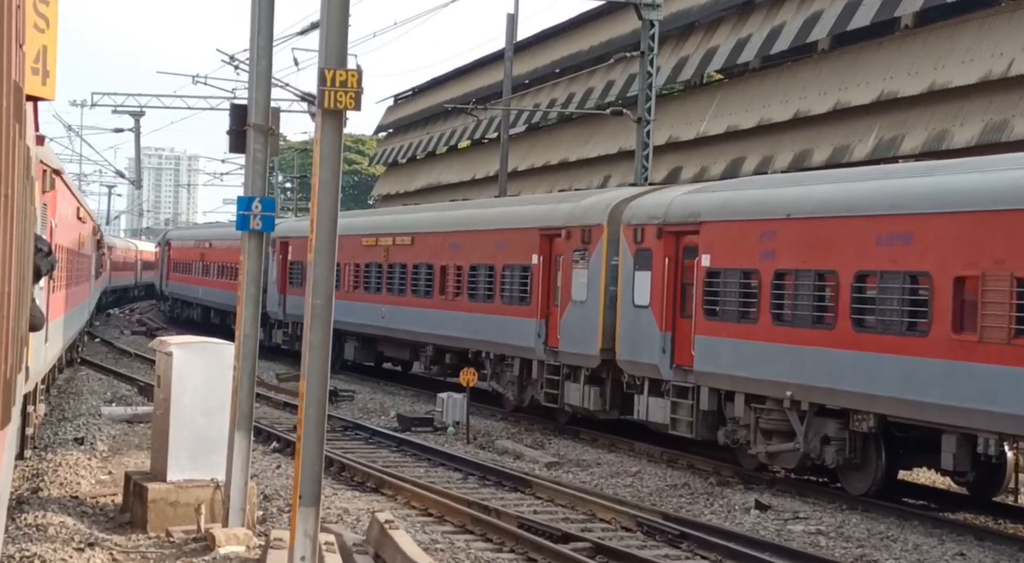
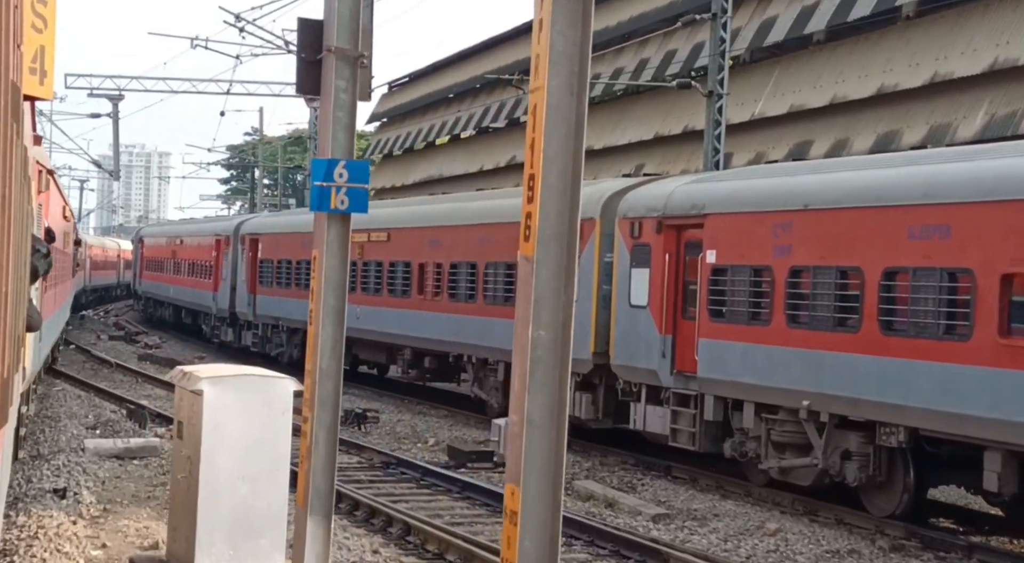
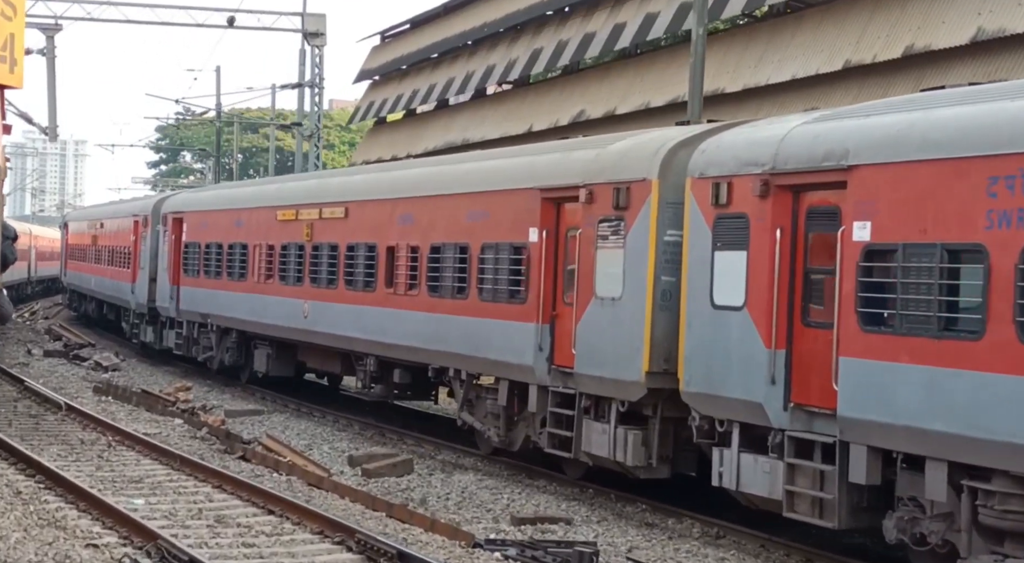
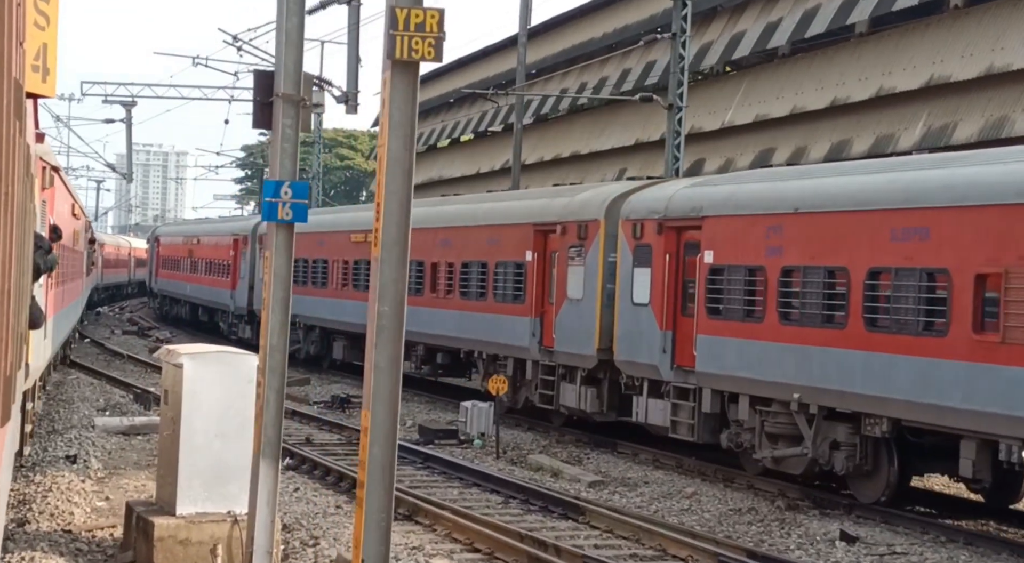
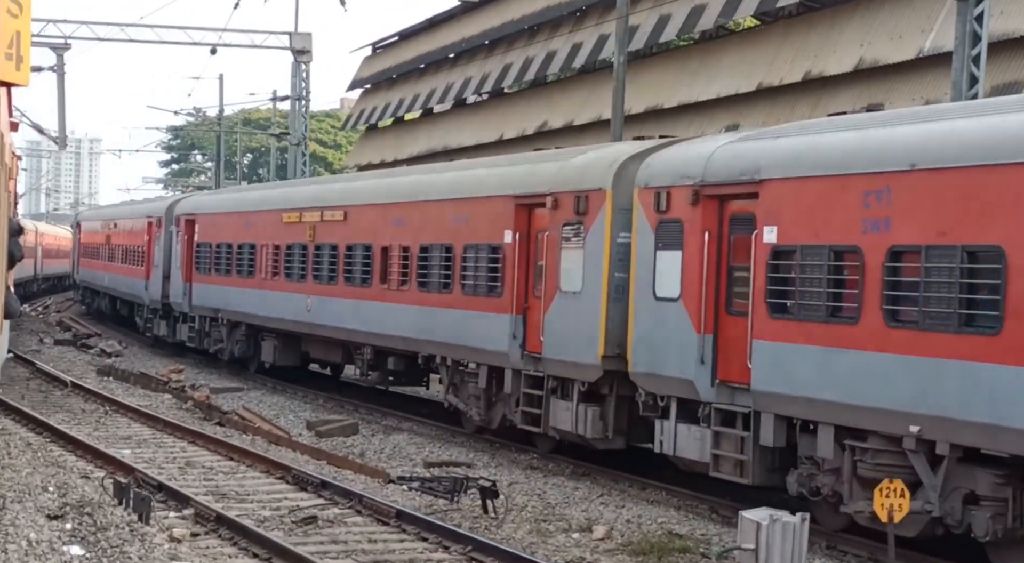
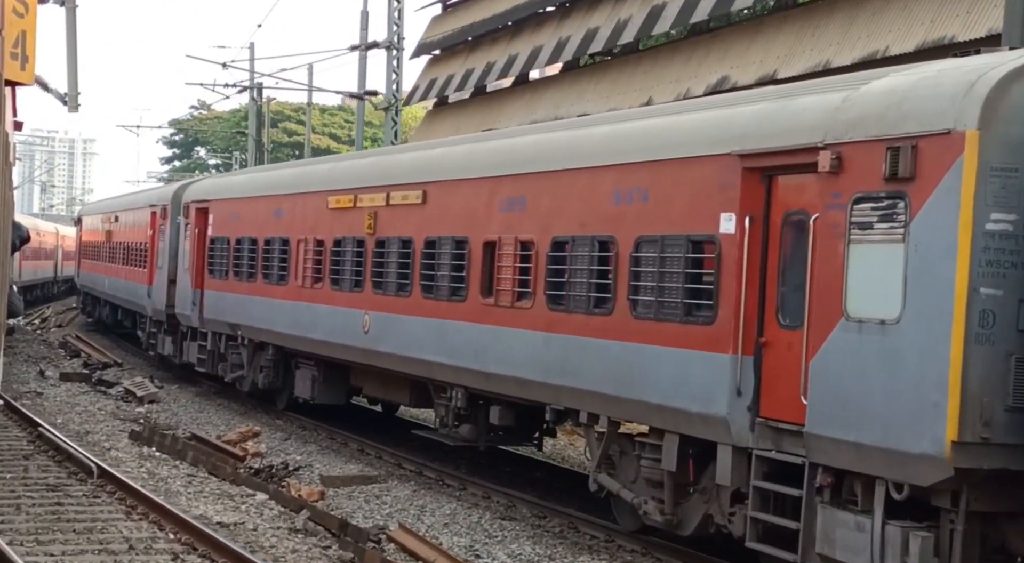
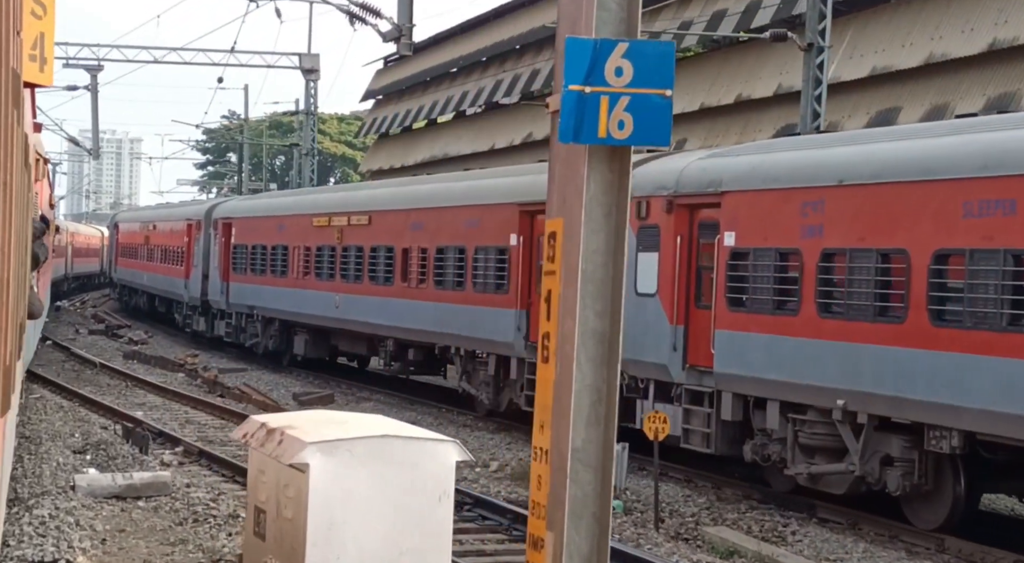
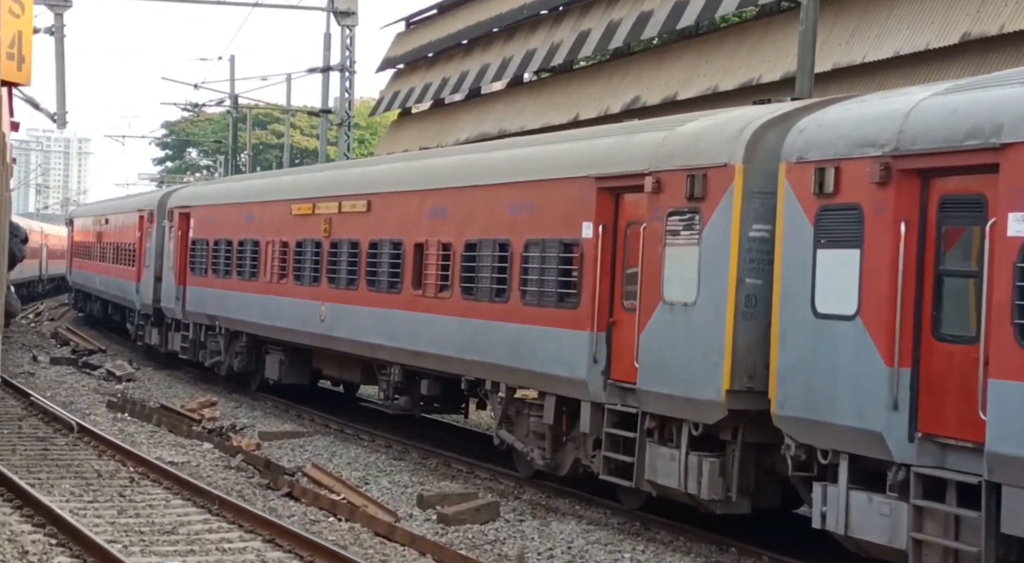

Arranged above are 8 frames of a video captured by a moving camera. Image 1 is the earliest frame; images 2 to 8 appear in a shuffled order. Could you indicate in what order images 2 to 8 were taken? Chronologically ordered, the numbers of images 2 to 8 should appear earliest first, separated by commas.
4, 2, 7, 5, 3, 8, 6
